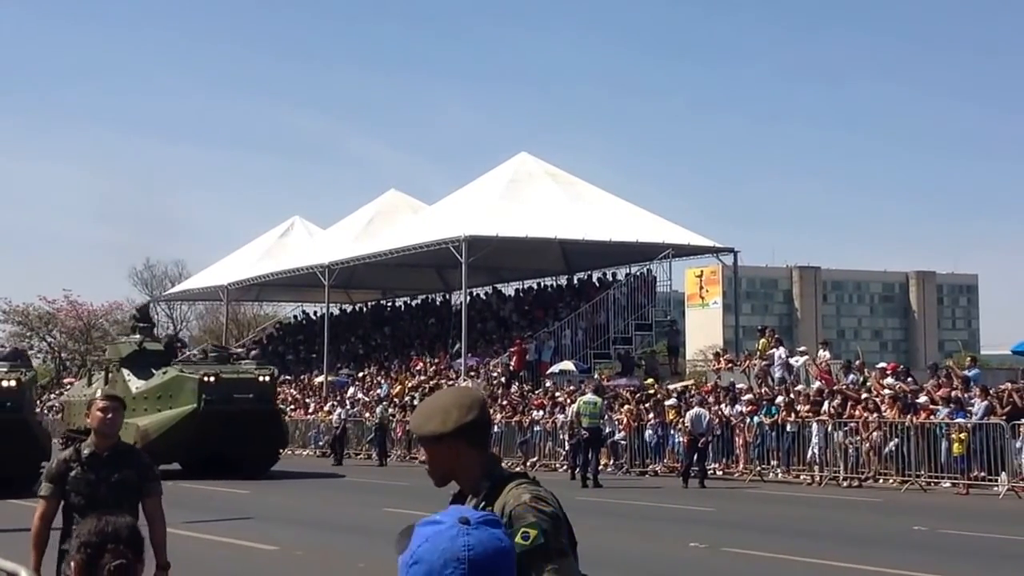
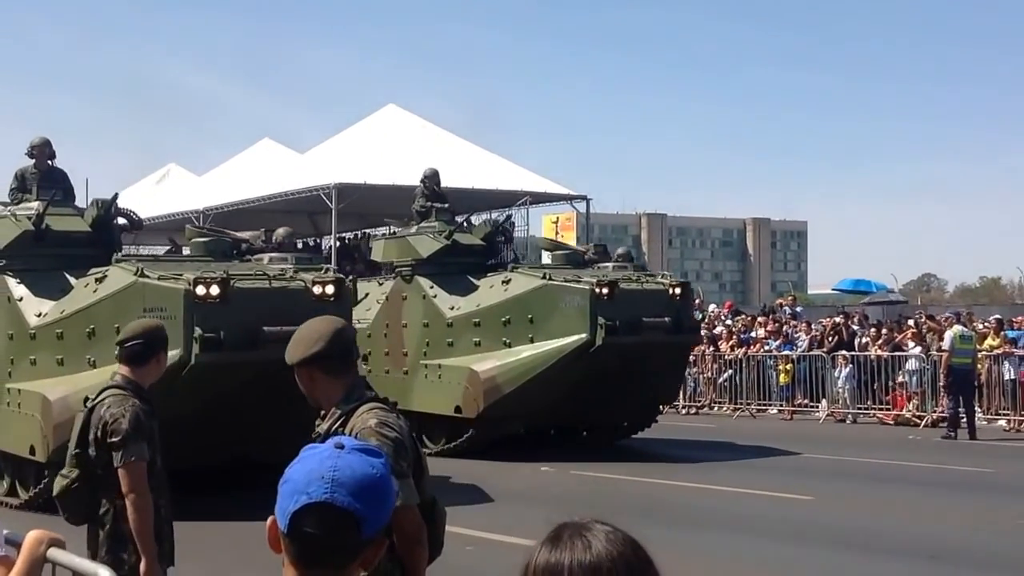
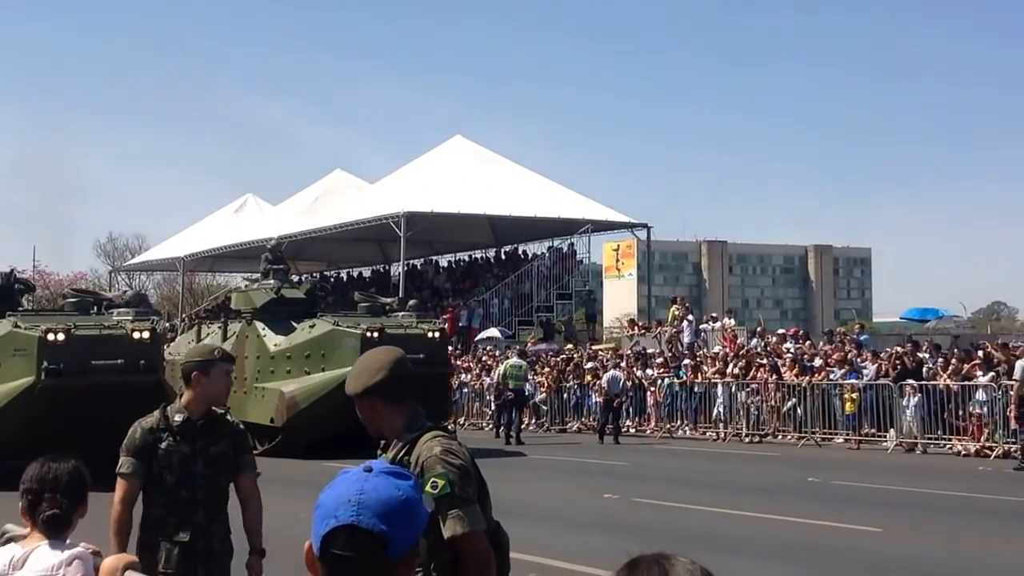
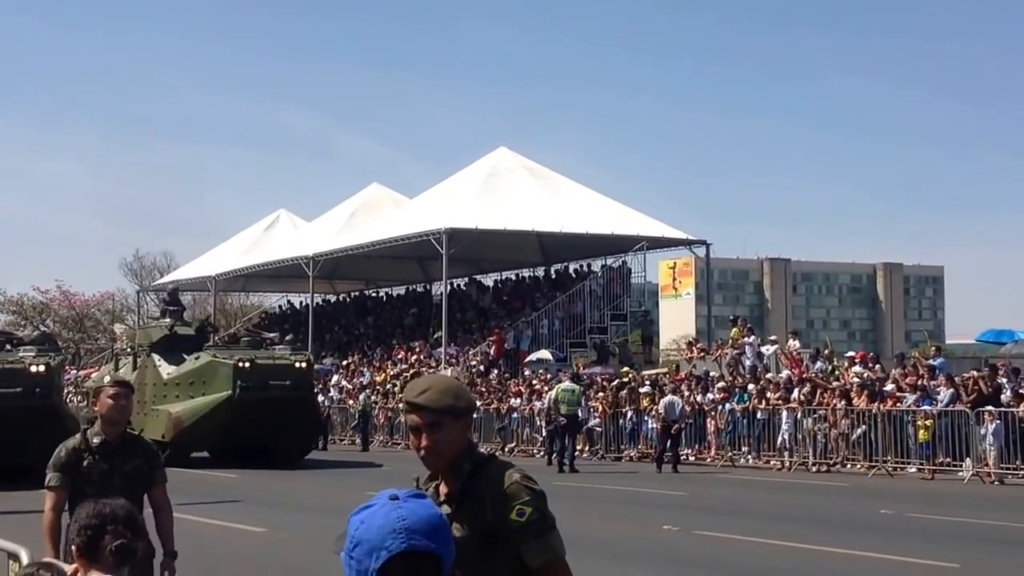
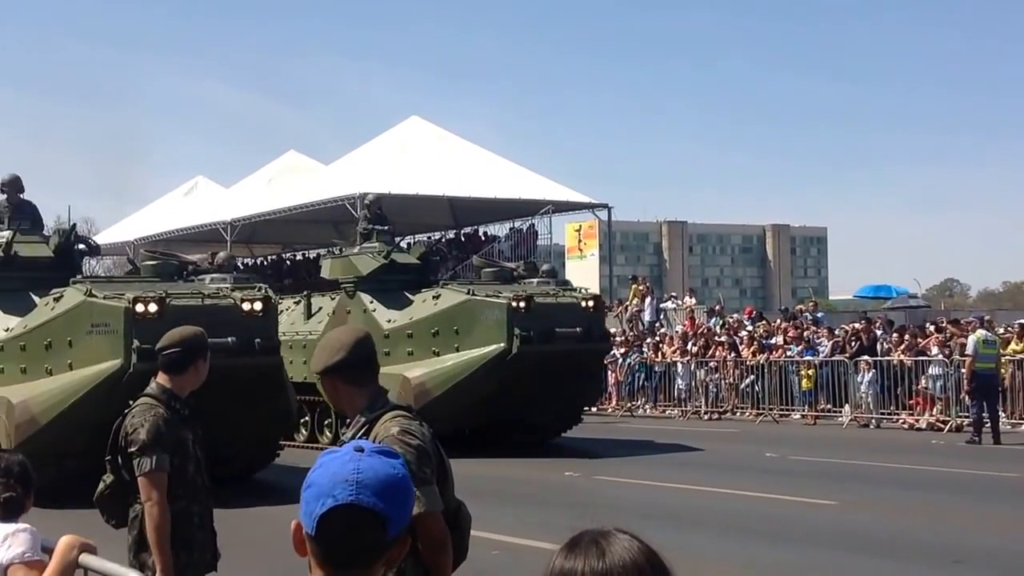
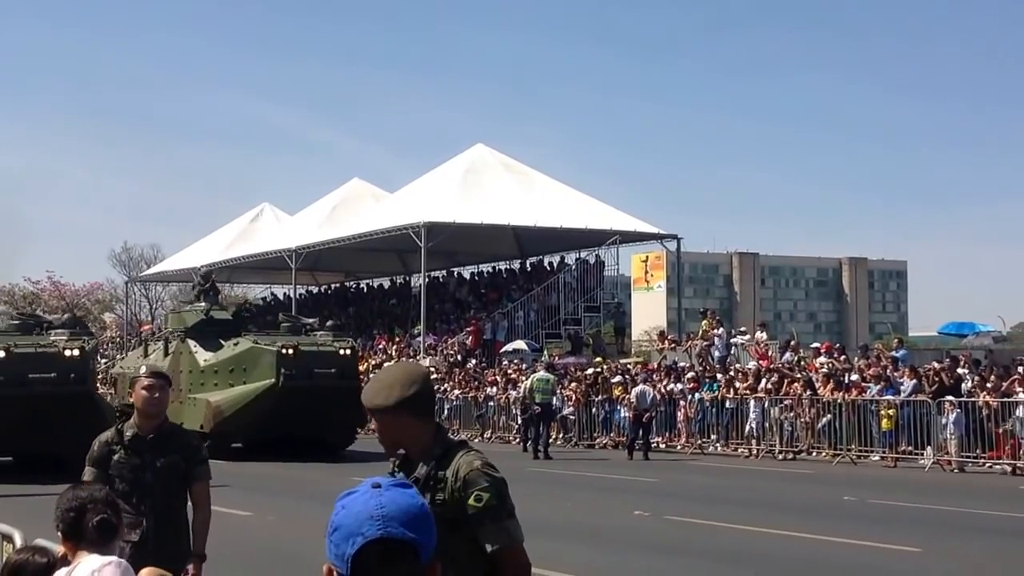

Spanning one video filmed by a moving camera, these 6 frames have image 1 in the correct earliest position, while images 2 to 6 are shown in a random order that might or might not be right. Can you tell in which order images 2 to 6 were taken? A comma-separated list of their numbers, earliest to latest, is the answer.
4, 6, 3, 5, 2
